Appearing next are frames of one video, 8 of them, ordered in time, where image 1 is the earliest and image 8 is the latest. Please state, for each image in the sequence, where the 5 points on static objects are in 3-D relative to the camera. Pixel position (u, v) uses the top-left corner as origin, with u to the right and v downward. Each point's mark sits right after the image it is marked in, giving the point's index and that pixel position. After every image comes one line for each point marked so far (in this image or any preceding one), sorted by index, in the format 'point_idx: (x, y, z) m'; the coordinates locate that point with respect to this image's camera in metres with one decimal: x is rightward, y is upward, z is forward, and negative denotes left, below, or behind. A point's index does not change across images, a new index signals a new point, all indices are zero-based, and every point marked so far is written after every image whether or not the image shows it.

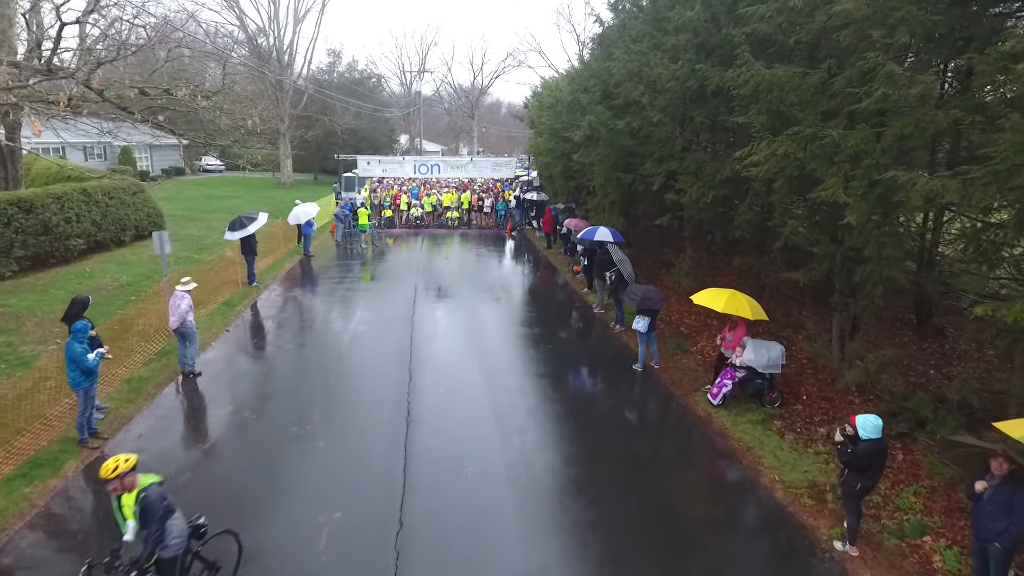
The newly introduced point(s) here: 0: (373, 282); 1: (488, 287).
0: (-3.8, +0.2, +17.6) m
1: (-0.6, +0.1, +17.3) m
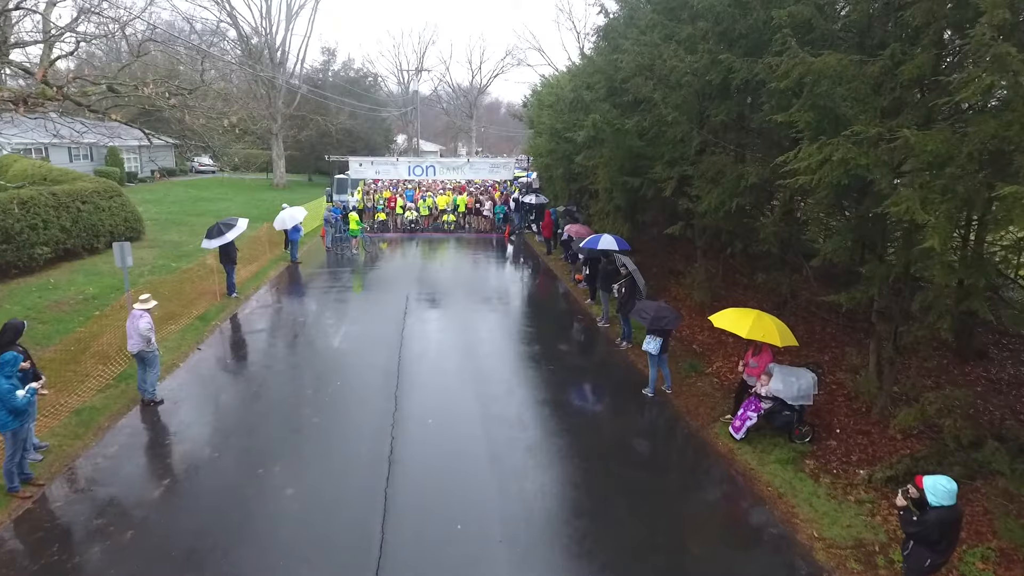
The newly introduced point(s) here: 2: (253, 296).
0: (-3.8, 0.0, +16.6) m
1: (-0.7, -0.2, +16.3) m
2: (-6.1, -0.2, +14.8) m
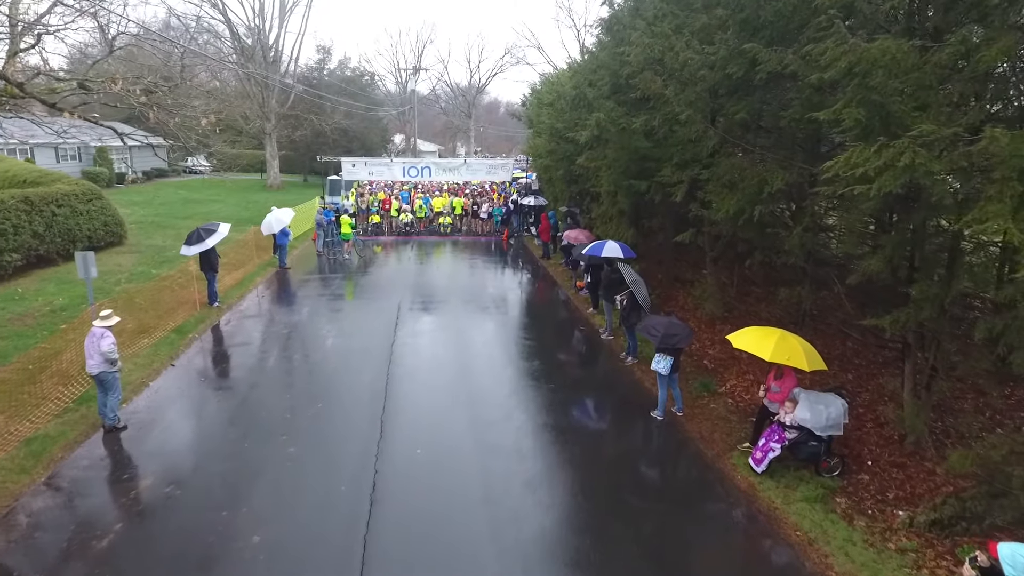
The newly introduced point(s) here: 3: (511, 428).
0: (-3.9, -0.2, +15.8) m
1: (-0.7, -0.3, +15.6) m
2: (-6.1, -0.4, +14.0) m
3: (0.0, -1.8, +8.4) m
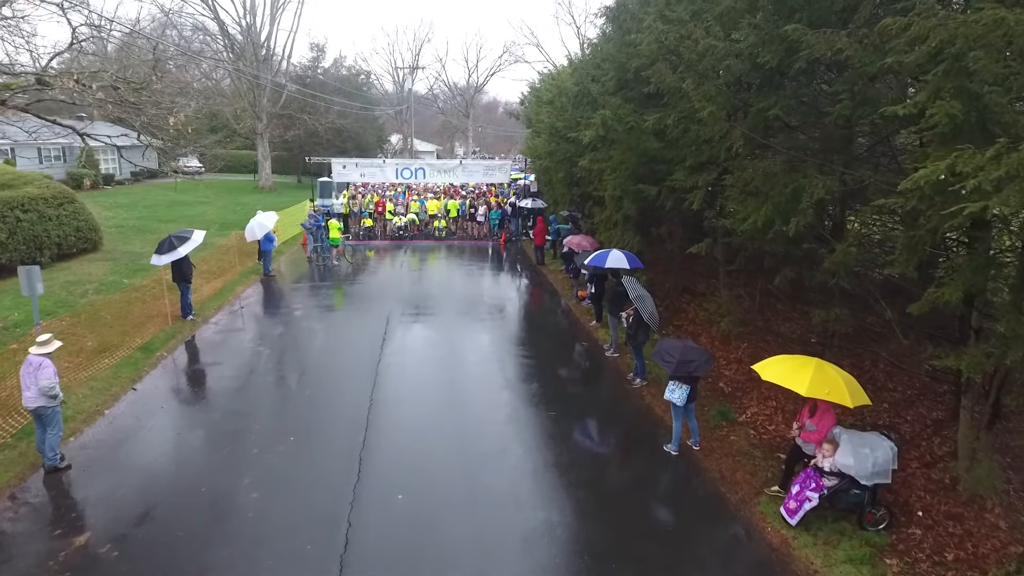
0: (-4.0, -0.4, +14.9) m
1: (-0.8, -0.6, +14.6) m
2: (-6.2, -0.6, +13.1) m
3: (-0.1, -2.0, +7.4) m
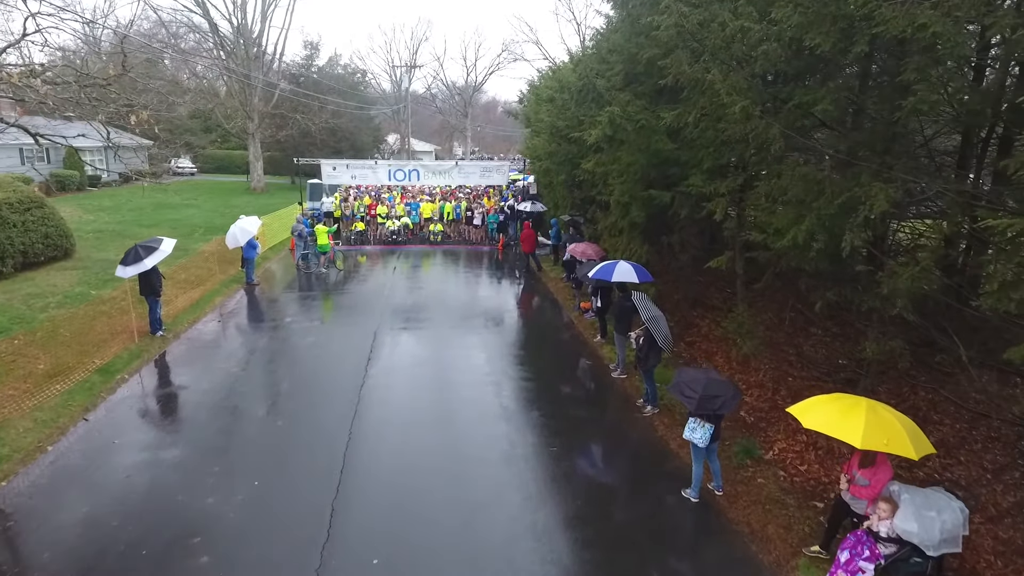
0: (-4.0, -0.6, +13.9) m
1: (-0.8, -0.8, +13.7) m
2: (-6.2, -0.8, +12.1) m
3: (-0.1, -2.3, +6.5) m
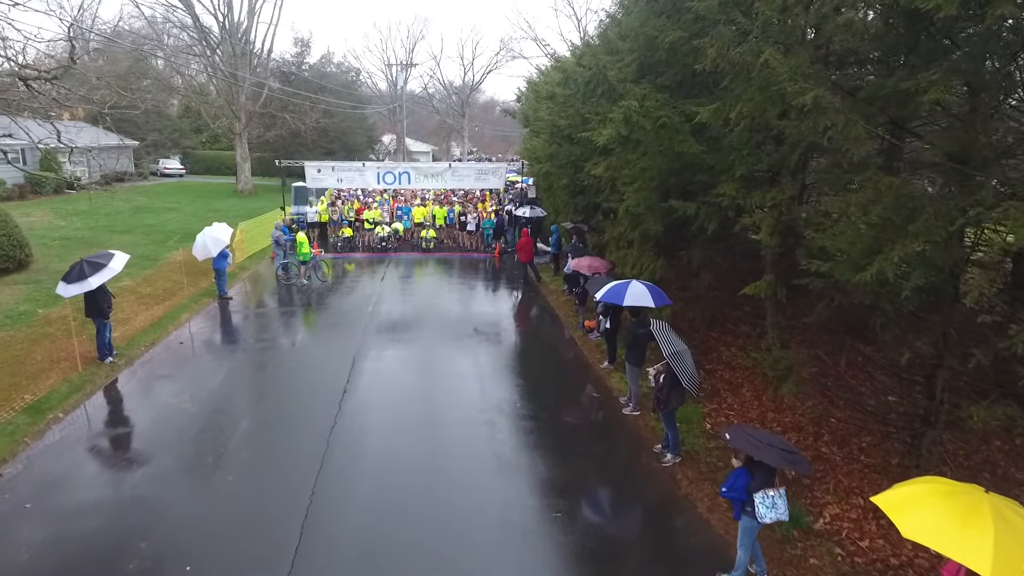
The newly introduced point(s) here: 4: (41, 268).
0: (-4.1, -1.0, +12.6) m
1: (-0.9, -1.1, +12.4) m
2: (-6.3, -1.1, +10.8) m
3: (-0.2, -2.6, +5.2) m
4: (-10.6, +0.5, +14.3) m
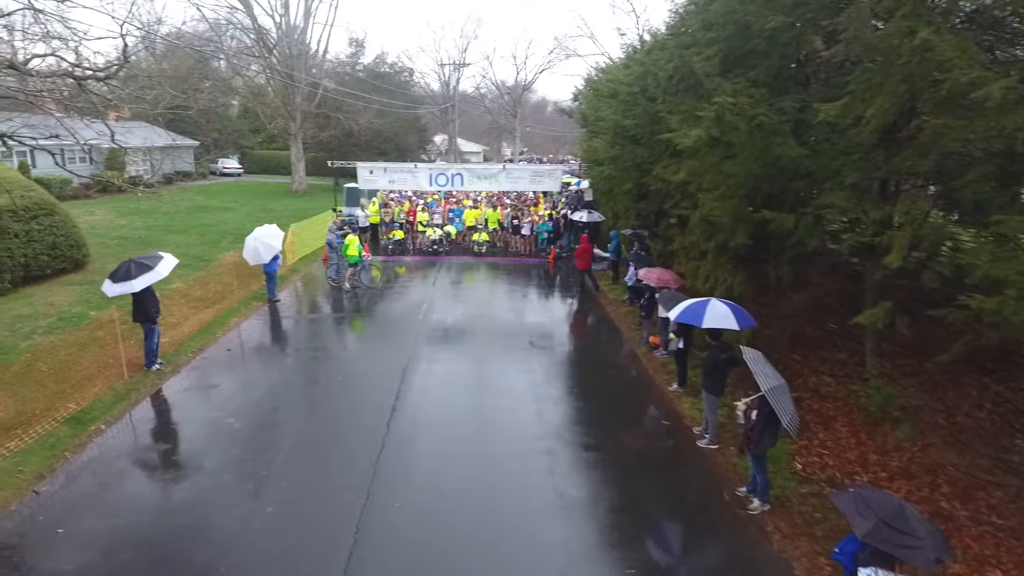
0: (-3.0, -1.1, +12.1) m
1: (+0.2, -1.3, +11.7) m
2: (-5.3, -1.2, +10.5) m
3: (+0.3, -2.8, +4.5) m
4: (-9.3, +0.4, +14.3) m
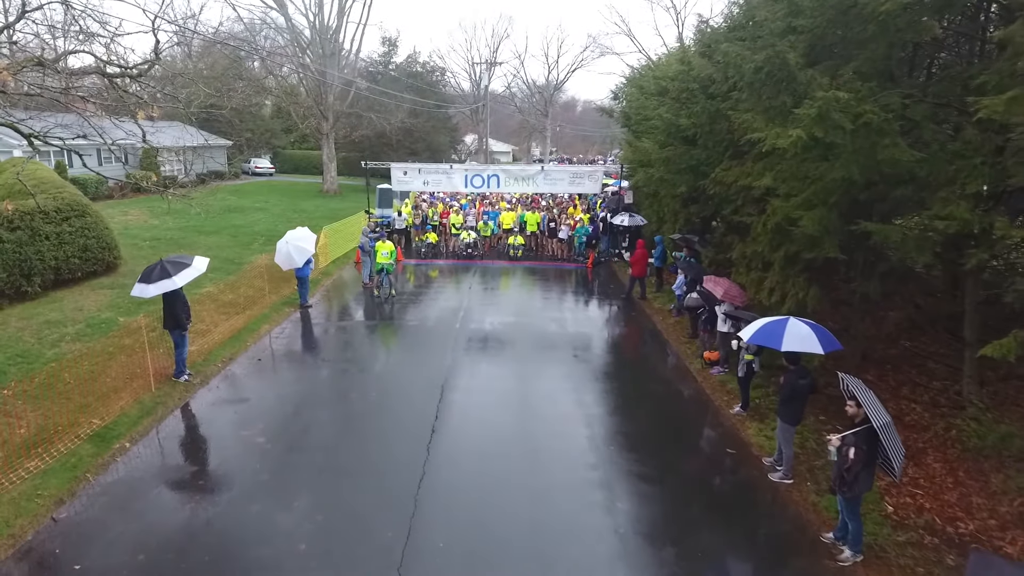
0: (-2.2, -1.2, +11.6) m
1: (+0.9, -1.4, +11.0) m
2: (-4.6, -1.3, +10.1) m
3: (+0.7, -2.9, +3.8) m
4: (-8.4, +0.4, +14.0) m
